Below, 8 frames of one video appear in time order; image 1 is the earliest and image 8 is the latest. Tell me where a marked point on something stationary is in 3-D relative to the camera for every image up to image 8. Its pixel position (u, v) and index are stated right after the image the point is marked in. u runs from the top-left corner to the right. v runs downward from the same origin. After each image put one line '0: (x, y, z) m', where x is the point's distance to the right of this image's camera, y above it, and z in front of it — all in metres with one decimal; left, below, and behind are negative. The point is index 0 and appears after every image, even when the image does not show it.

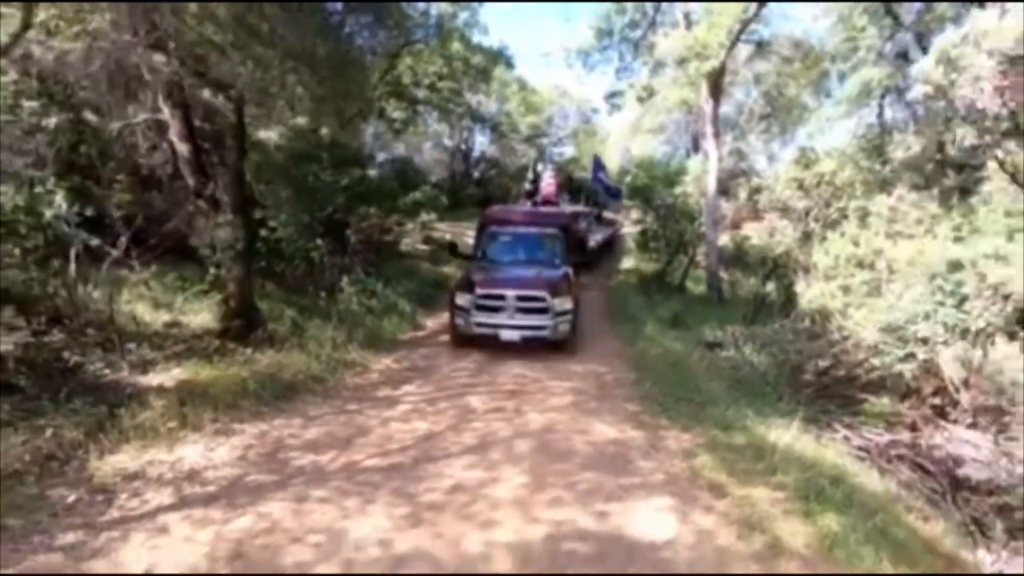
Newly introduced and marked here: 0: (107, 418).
0: (-5.9, -1.9, +8.2) m
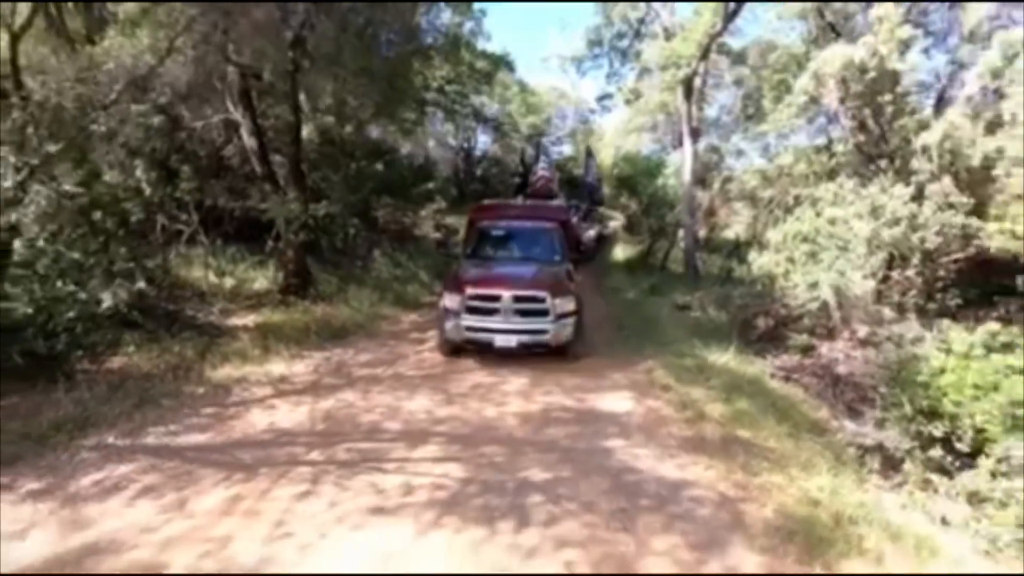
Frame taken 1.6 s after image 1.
0: (-5.9, -1.1, +10.9) m
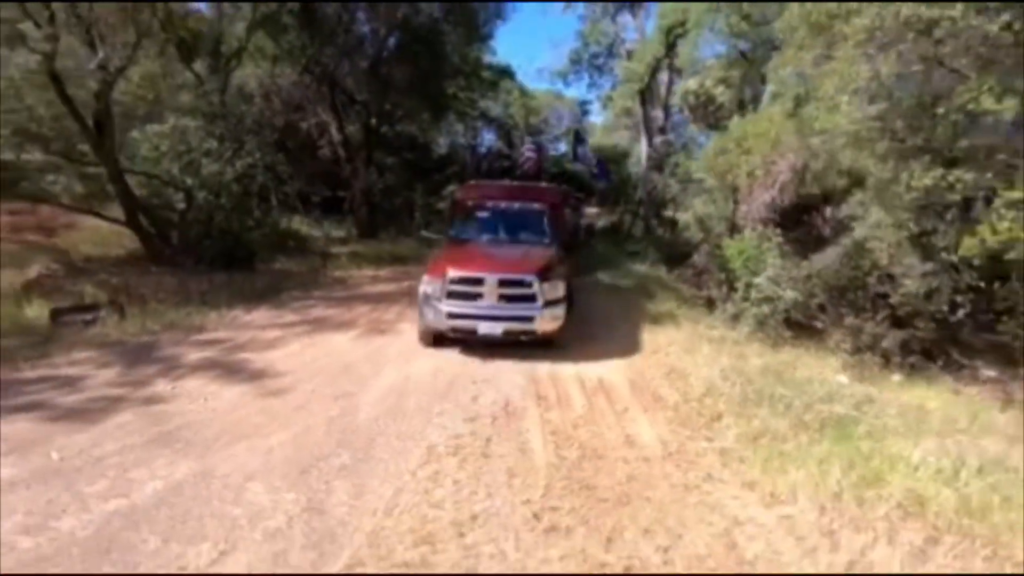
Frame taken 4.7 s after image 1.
0: (-5.9, +0.9, +17.5) m
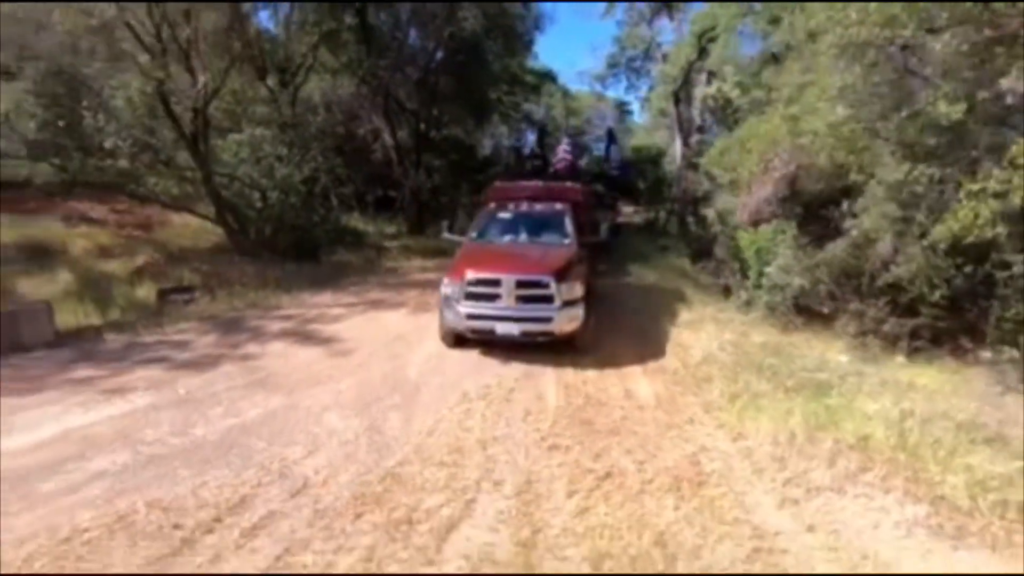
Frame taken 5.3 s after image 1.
0: (-4.7, +1.3, +19.5) m
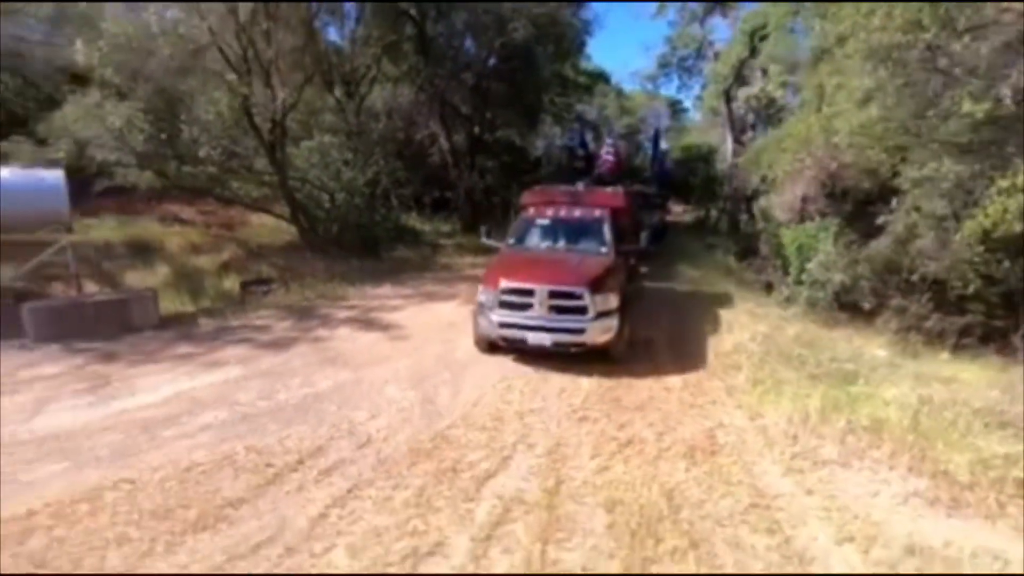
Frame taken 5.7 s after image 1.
0: (-2.9, +1.4, +20.8) m
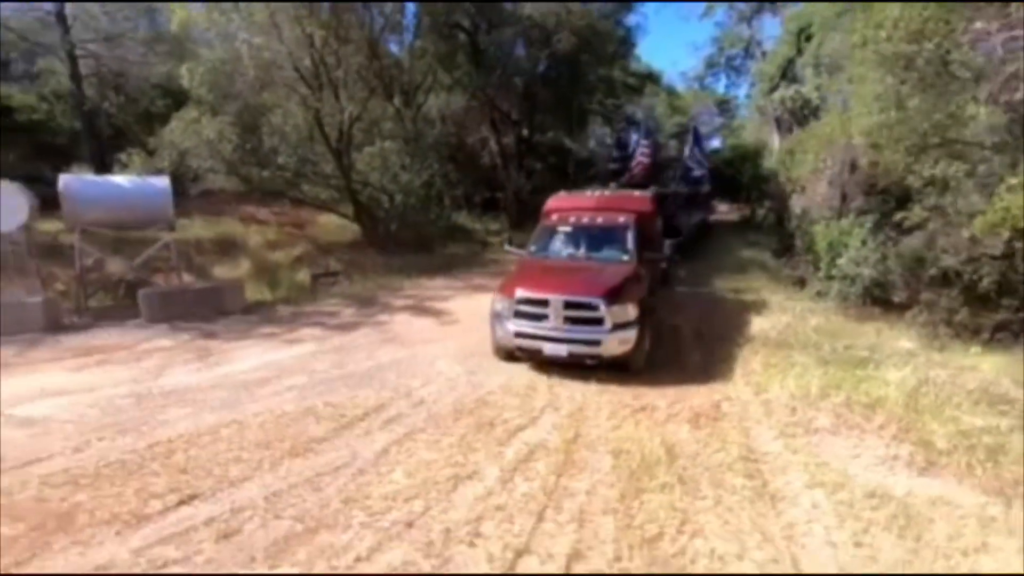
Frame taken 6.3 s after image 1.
0: (-1.1, +1.7, +22.3) m
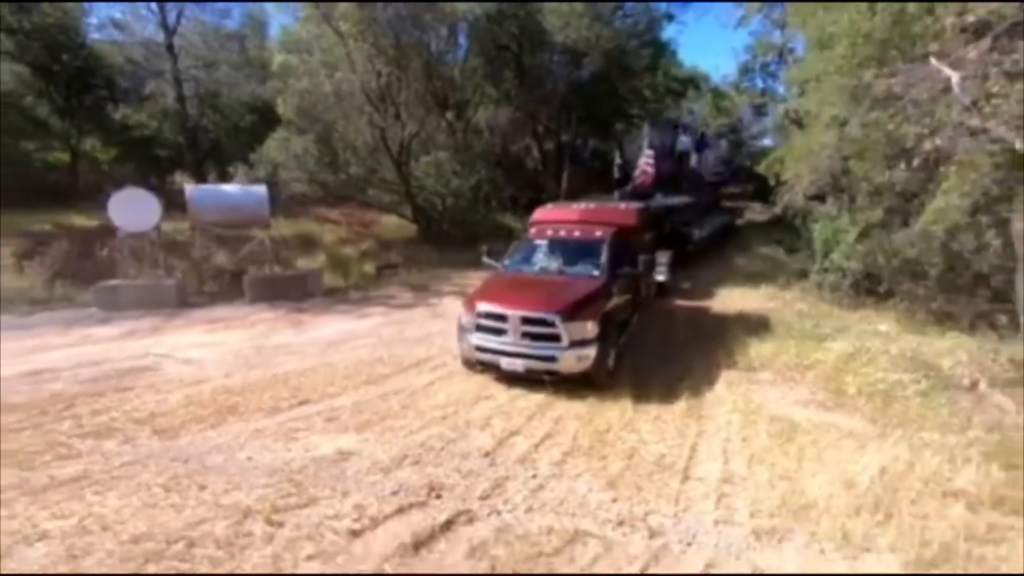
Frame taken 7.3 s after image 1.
0: (+0.6, +2.0, +25.0) m
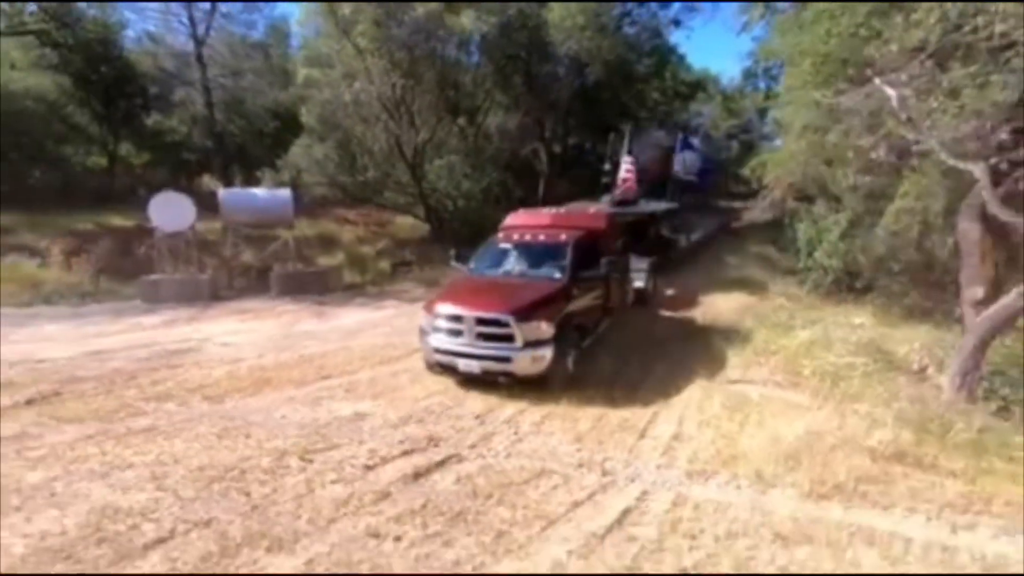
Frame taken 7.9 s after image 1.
0: (+1.0, +2.2, +26.4) m
